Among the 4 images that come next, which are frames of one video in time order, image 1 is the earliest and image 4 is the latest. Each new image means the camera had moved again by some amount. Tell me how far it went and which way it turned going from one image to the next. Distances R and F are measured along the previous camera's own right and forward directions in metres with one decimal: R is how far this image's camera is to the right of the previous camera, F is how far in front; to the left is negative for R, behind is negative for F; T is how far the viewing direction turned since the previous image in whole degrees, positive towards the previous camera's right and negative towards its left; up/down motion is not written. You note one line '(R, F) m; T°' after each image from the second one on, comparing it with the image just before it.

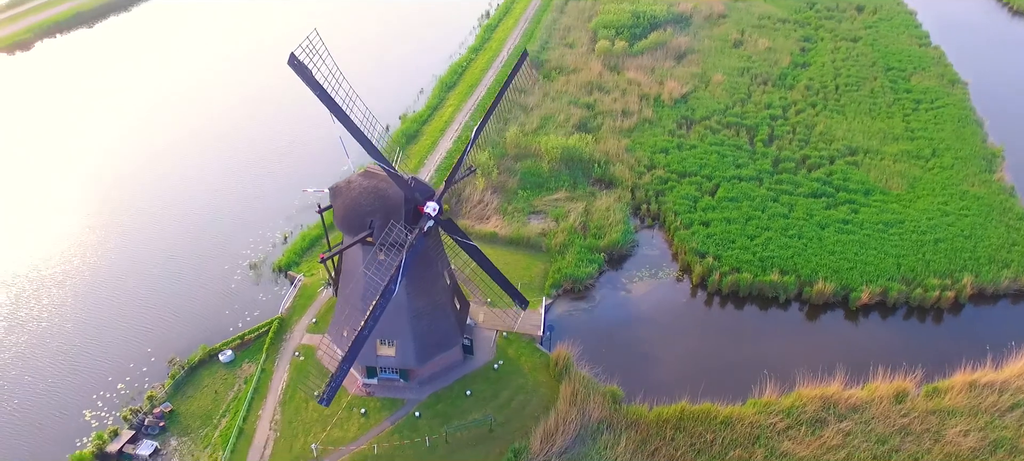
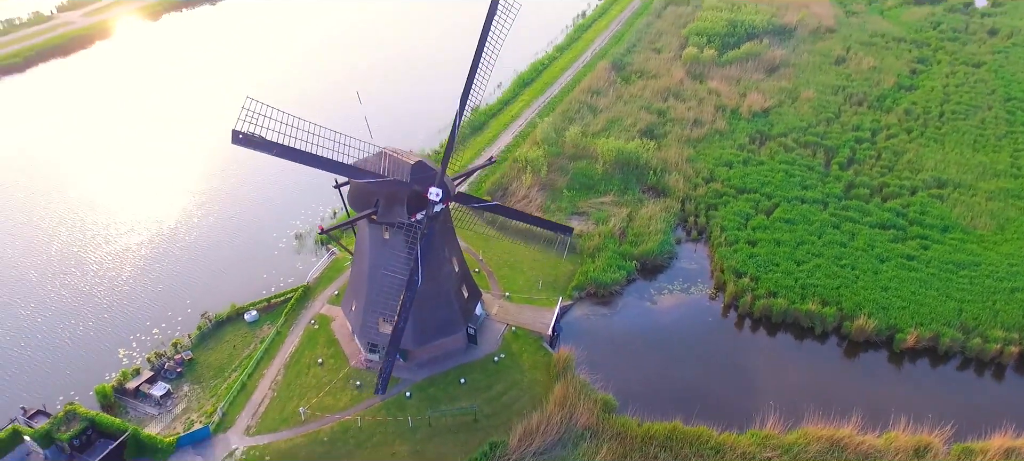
(+2.2, +0.2) m; -9°
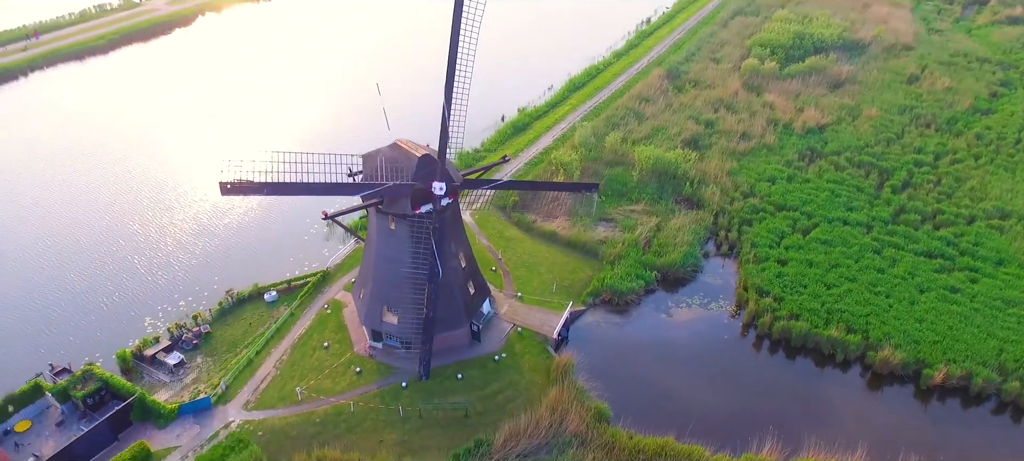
(+1.5, +0.1) m; -6°
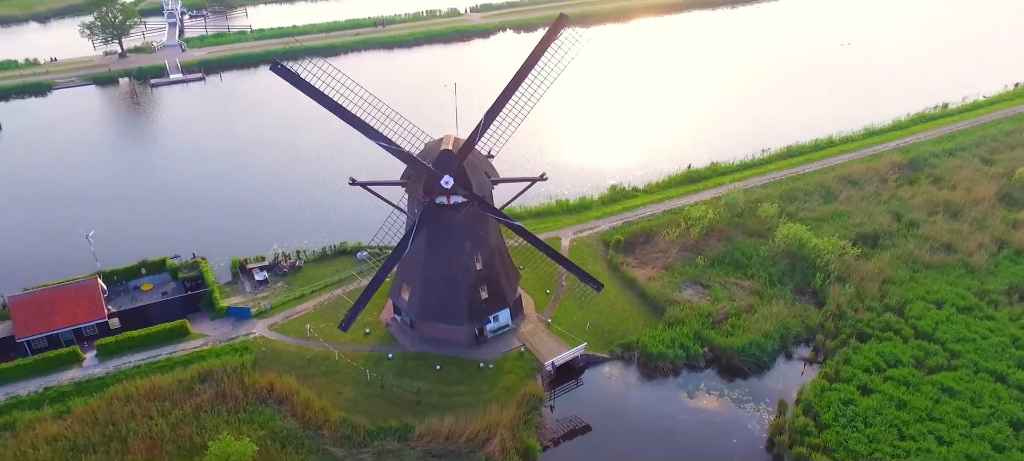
(+6.8, +1.6) m; -27°
